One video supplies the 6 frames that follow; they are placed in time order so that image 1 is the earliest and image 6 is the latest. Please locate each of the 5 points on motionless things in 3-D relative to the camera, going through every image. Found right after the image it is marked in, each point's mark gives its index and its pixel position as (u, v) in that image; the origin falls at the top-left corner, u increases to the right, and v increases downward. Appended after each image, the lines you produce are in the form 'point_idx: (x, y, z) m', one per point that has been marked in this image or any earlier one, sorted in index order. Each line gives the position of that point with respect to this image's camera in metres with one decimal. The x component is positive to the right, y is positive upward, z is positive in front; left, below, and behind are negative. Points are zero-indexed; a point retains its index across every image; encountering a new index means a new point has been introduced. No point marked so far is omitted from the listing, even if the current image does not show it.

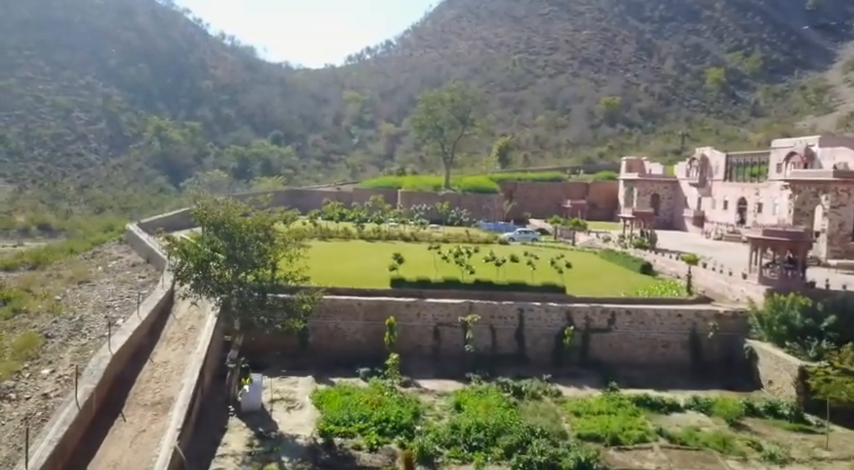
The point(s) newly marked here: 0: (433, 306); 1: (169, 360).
0: (+0.2, -2.4, +19.9) m
1: (-7.0, -3.4, +16.2) m
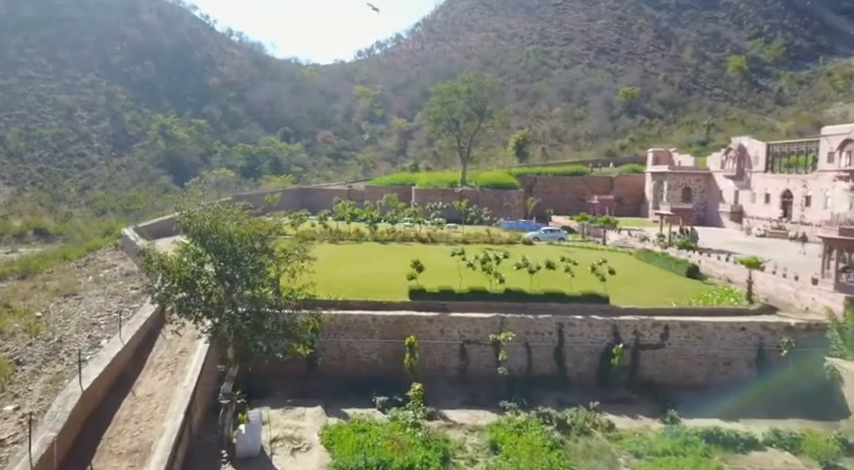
0: (+0.9, -2.5, +17.4) m
1: (-6.4, -3.7, +13.8) m
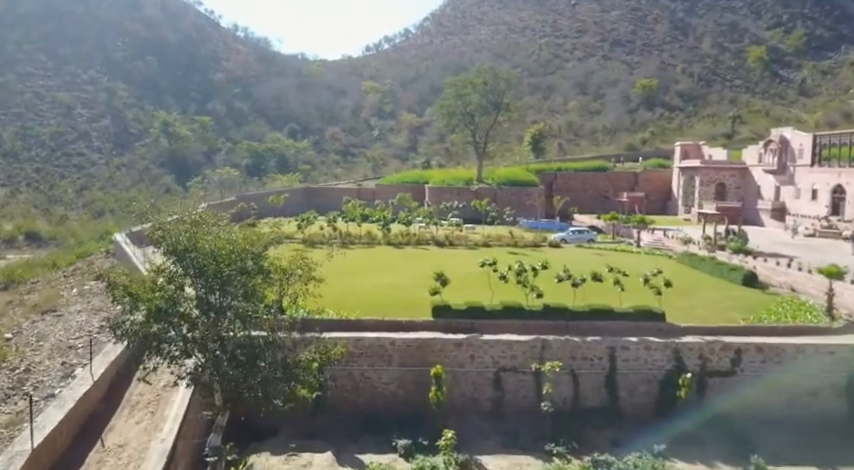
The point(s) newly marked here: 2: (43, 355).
0: (+1.6, -2.8, +14.8) m
1: (-5.7, -4.0, +11.3) m
2: (-10.4, -3.2, +16.1) m
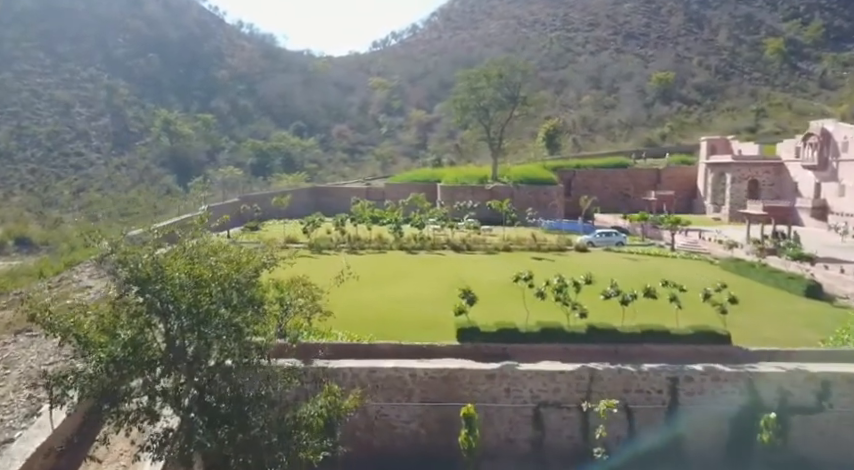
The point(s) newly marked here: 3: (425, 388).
0: (+2.2, -3.0, +12.4) m
1: (-5.2, -4.2, +9.1) m
2: (-9.8, -3.5, +13.9) m
3: (0.0, -3.2, +12.4) m
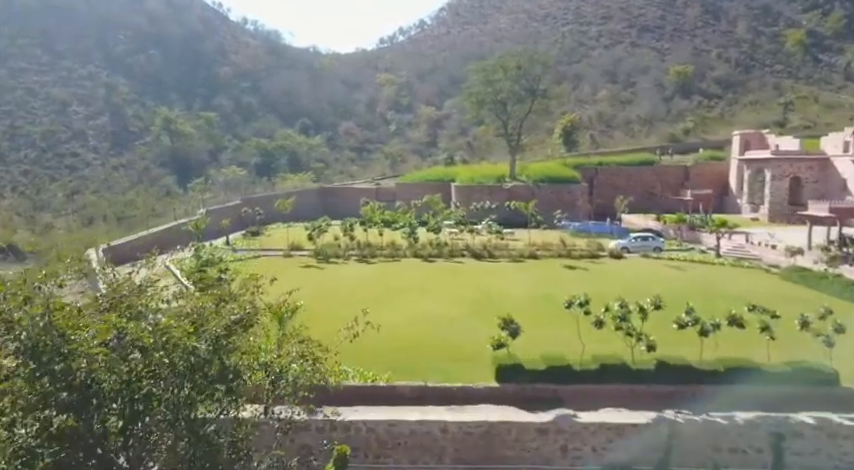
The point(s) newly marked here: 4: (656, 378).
0: (+2.8, -3.3, +9.8) m
1: (-4.6, -4.6, +6.5) m
2: (-9.2, -3.9, +11.4) m
3: (+0.5, -3.5, +9.8) m
4: (+4.3, -2.6, +10.9) m
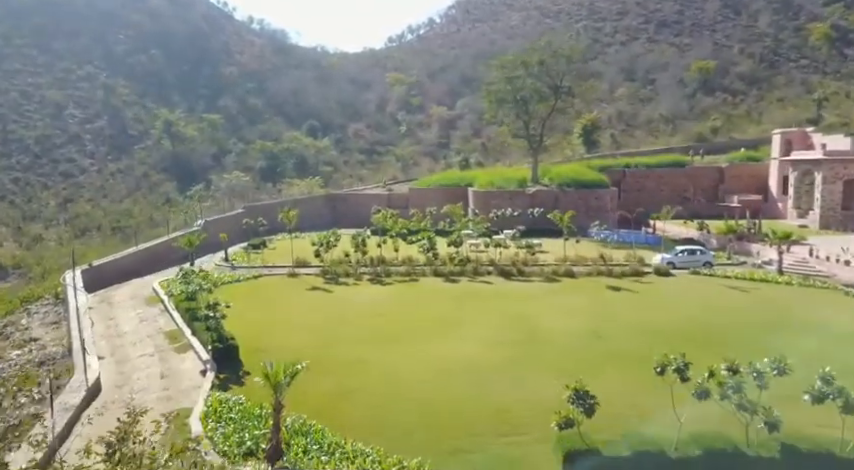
0: (+3.4, -3.8, +6.9) m
1: (-4.1, -5.2, +3.7) m
2: (-8.6, -4.5, +8.7) m
3: (+1.2, -4.1, +6.9) m
4: (+5.0, -3.2, +8.0) m
